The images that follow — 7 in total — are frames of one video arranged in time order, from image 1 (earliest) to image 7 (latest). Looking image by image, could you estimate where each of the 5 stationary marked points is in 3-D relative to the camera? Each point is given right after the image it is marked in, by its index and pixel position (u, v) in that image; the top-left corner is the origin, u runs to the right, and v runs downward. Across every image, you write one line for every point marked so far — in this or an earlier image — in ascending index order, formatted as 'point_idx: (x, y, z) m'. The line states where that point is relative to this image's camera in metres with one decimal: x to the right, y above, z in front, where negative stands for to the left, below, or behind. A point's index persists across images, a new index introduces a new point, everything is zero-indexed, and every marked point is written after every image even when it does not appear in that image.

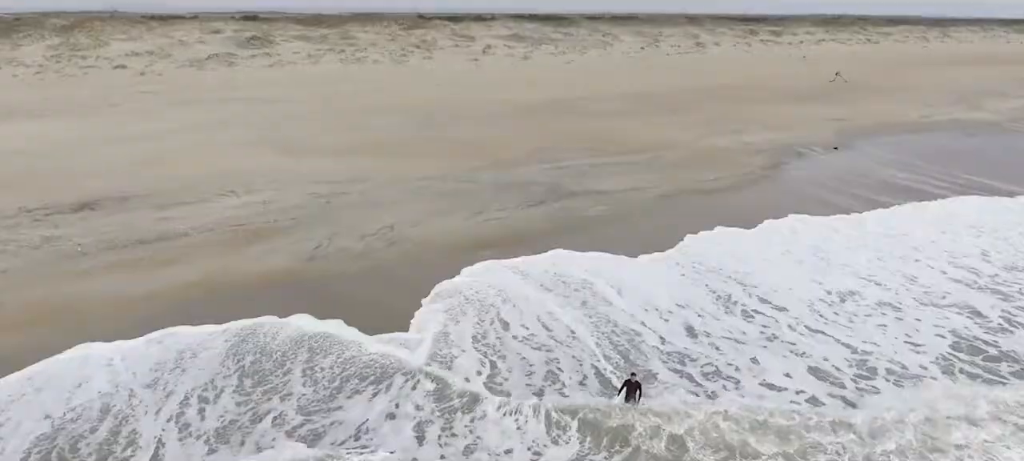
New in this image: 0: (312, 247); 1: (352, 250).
0: (-4.6, -0.4, +14.0) m
1: (-3.6, -0.4, +14.0) m
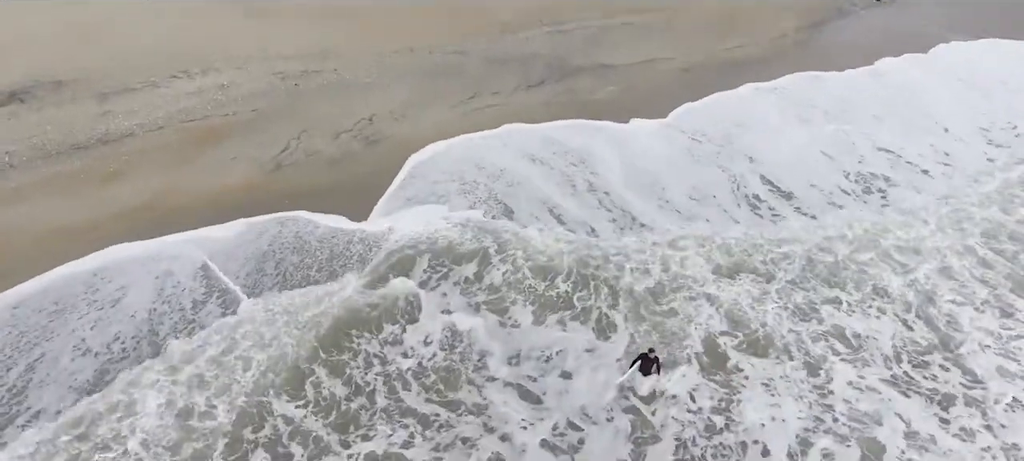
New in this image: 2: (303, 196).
0: (-4.7, +1.7, +12.2) m
1: (-3.7, +1.6, +12.3) m
2: (-3.6, +0.6, +10.6) m
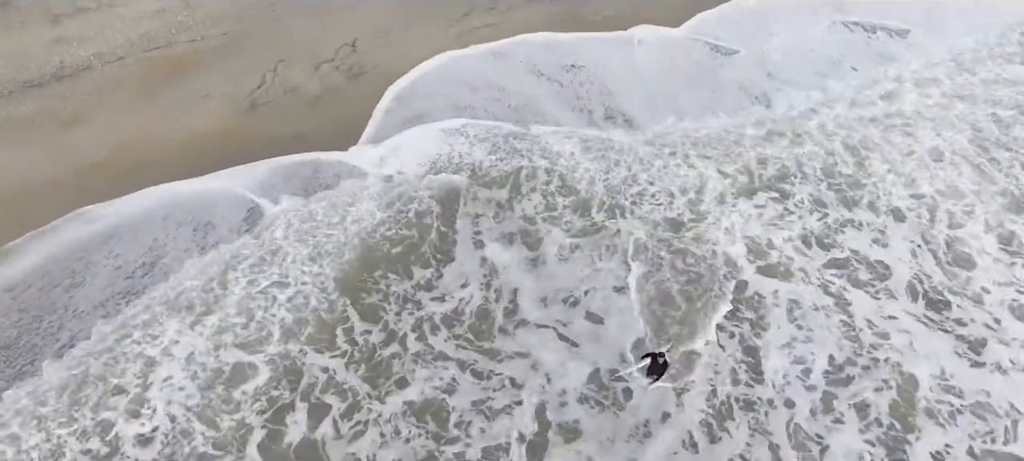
0: (-4.7, +2.7, +11.1) m
1: (-3.8, +2.7, +11.2) m
2: (-3.7, +1.4, +9.7) m
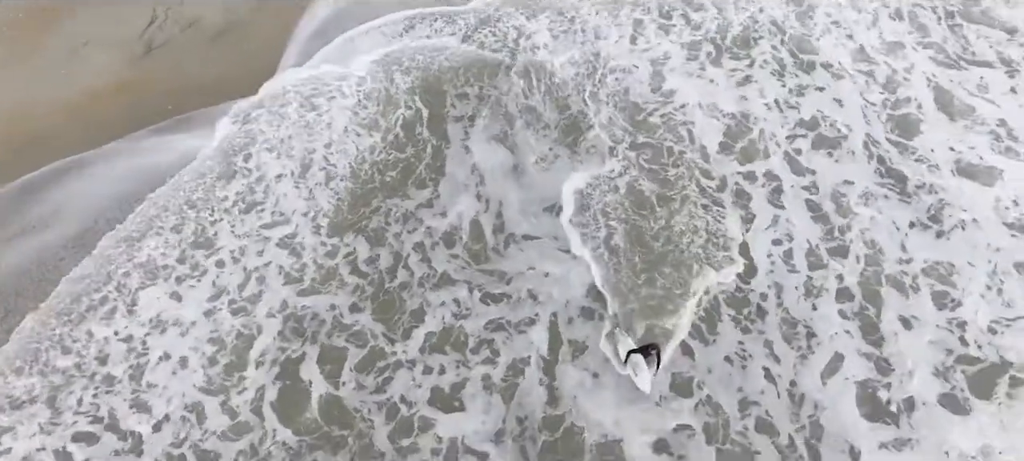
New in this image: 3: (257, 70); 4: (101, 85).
0: (-5.8, +3.3, +9.6) m
1: (-4.9, +3.5, +9.8) m
2: (-4.4, +2.1, +8.5) m
3: (-3.5, +2.4, +8.8) m
4: (-6.0, +2.4, +9.1) m
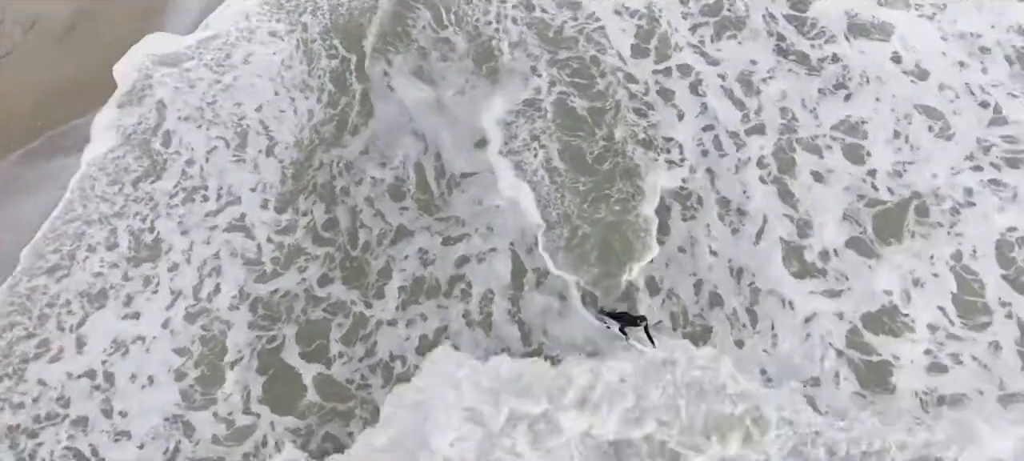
0: (-7.3, +2.9, +8.3) m
1: (-6.4, +3.2, +8.6) m
2: (-5.5, +1.9, +7.6) m
3: (-4.8, +2.4, +7.9) m
4: (-7.3, +1.8, +7.9) m
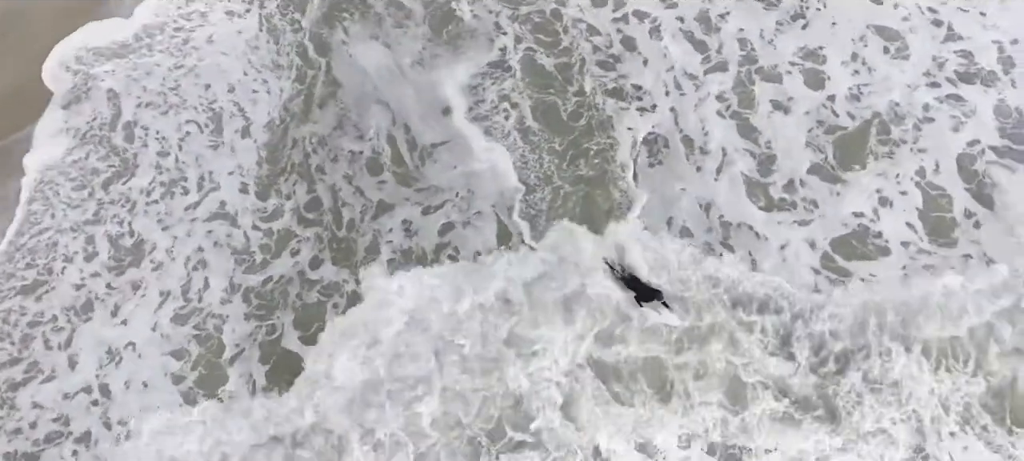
0: (-7.8, +2.5, +7.9) m
1: (-7.1, +3.0, +8.2) m
2: (-5.9, +1.7, +7.3) m
3: (-5.3, +2.4, +7.6) m
4: (-7.7, +1.5, +7.6) m
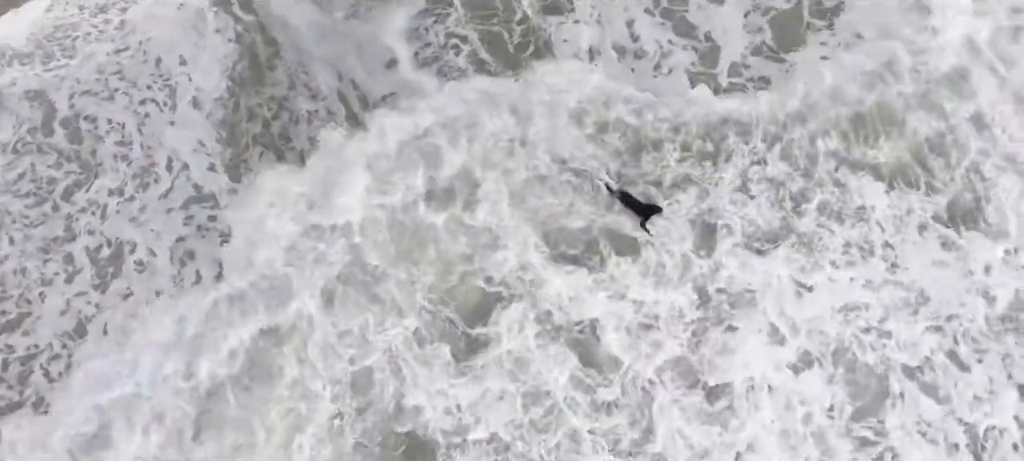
0: (-8.5, +1.8, +7.5) m
1: (-7.9, +2.3, +7.9) m
2: (-6.5, +1.3, +7.1) m
3: (-6.0, +2.1, +7.4) m
4: (-8.2, +0.7, +7.3) m
